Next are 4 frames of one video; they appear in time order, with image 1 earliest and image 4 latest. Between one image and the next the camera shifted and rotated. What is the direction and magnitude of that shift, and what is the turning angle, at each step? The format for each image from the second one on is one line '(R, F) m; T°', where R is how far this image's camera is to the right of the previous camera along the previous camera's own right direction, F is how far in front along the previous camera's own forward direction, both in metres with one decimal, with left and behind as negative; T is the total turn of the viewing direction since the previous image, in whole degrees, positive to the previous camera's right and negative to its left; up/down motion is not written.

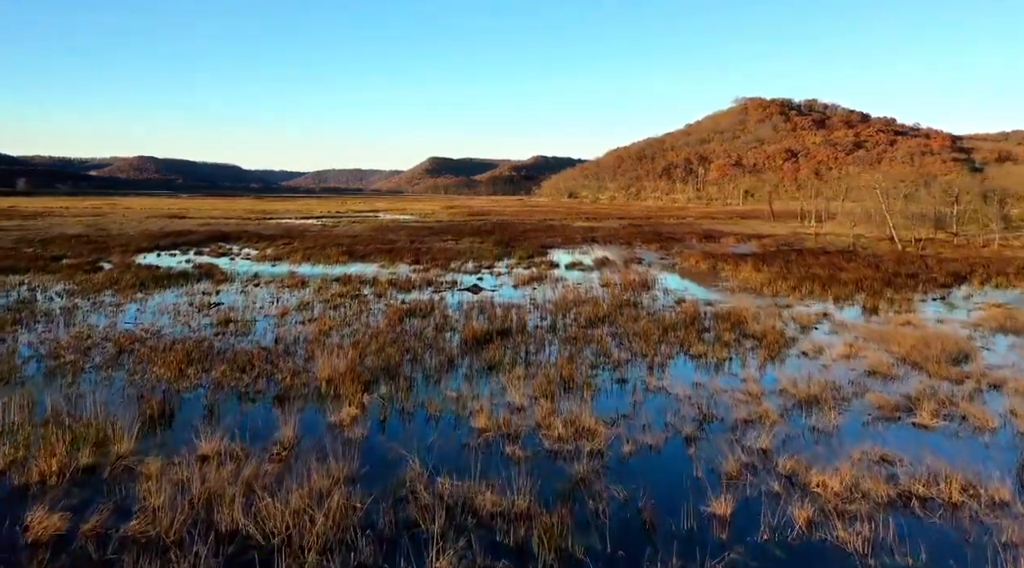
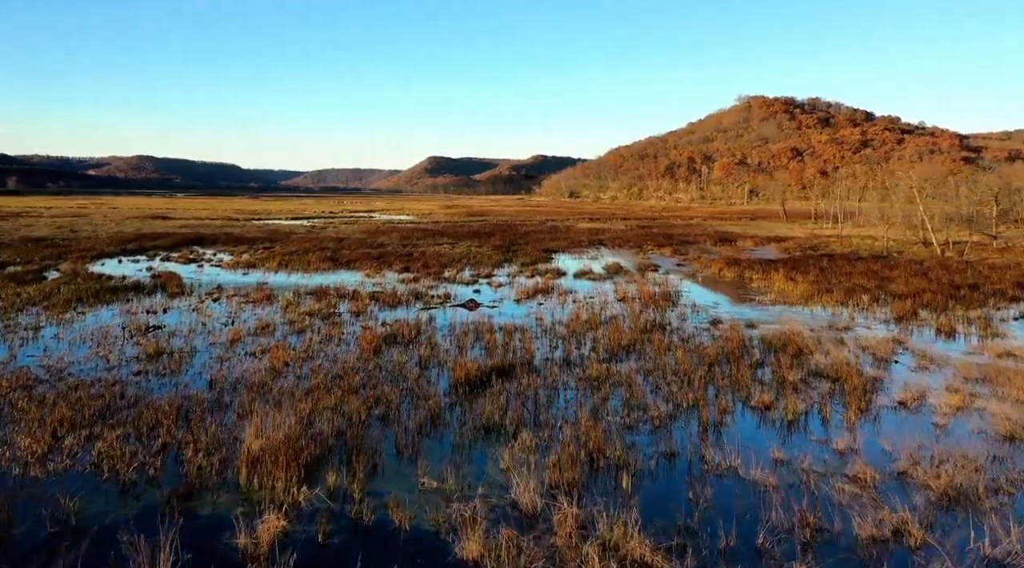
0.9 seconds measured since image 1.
(-0.1, +3.2) m; 0°
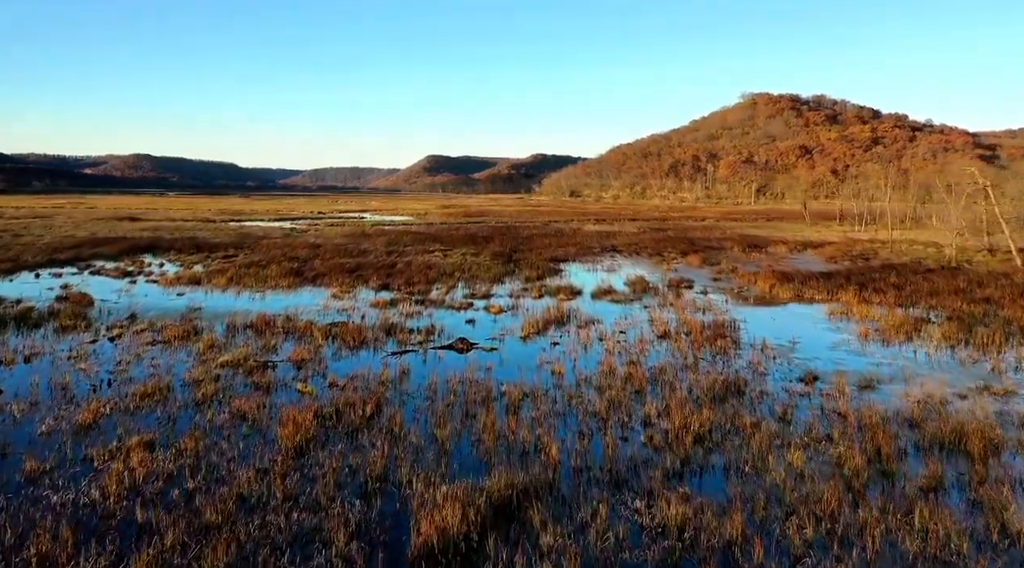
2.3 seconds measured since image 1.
(-0.1, +5.1) m; 0°
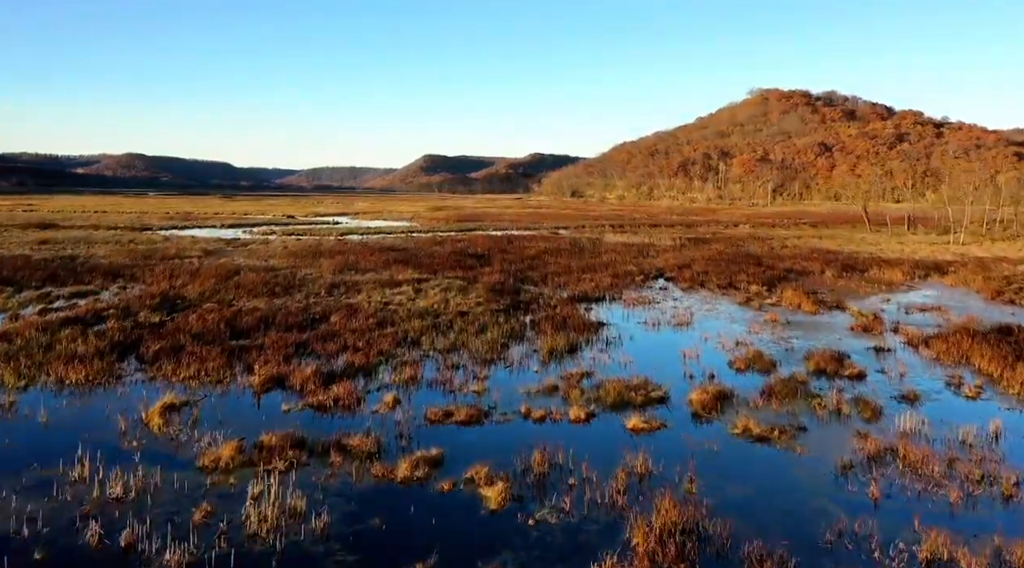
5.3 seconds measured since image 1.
(-0.3, +11.1) m; 0°
